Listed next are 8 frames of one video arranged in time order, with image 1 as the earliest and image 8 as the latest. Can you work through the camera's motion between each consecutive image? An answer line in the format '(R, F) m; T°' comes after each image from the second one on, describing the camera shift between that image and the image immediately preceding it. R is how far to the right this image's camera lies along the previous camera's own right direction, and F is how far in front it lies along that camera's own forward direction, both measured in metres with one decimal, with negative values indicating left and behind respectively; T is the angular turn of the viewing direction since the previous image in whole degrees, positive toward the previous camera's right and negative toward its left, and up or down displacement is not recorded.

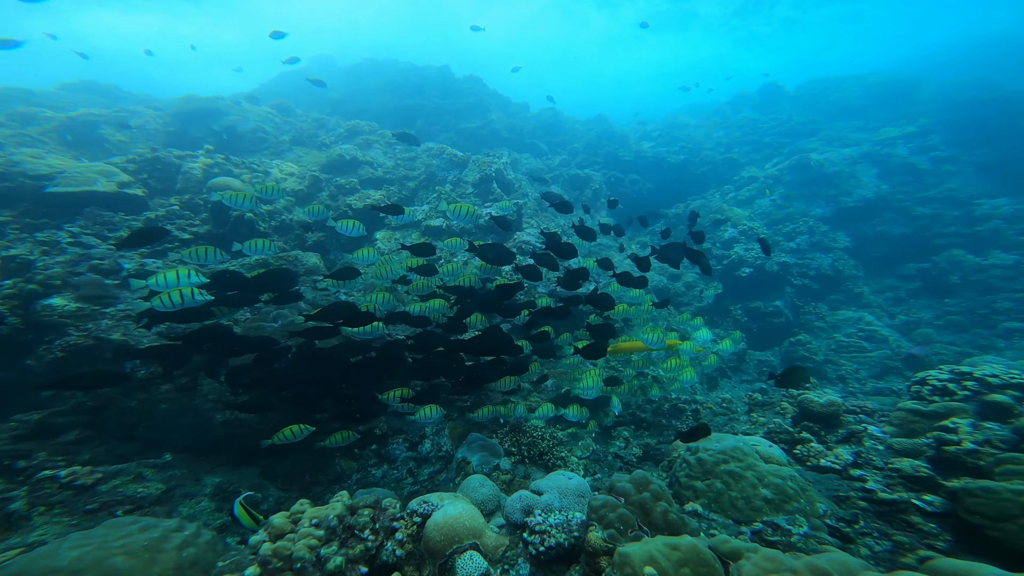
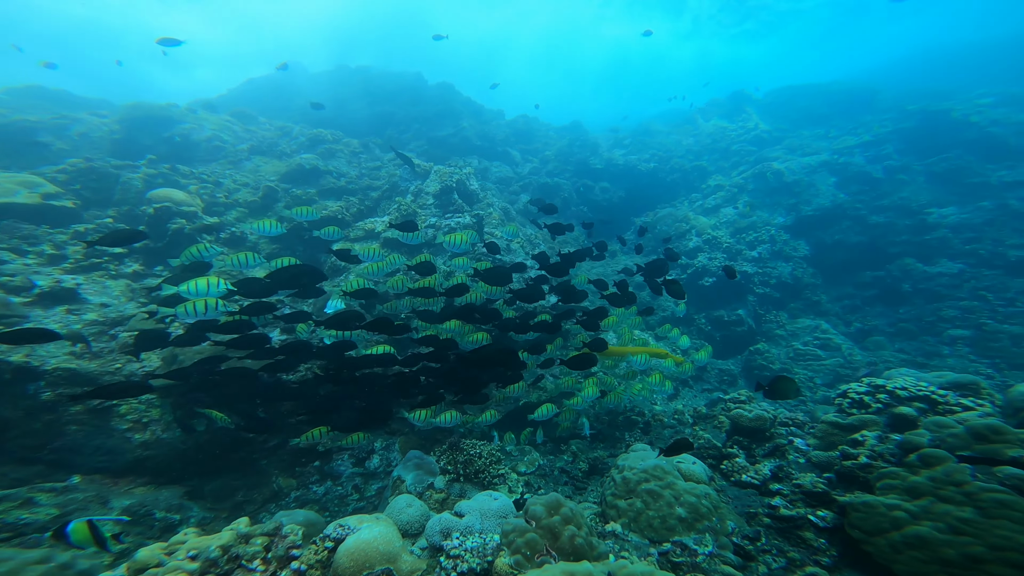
(+0.5, 0.0) m; +2°
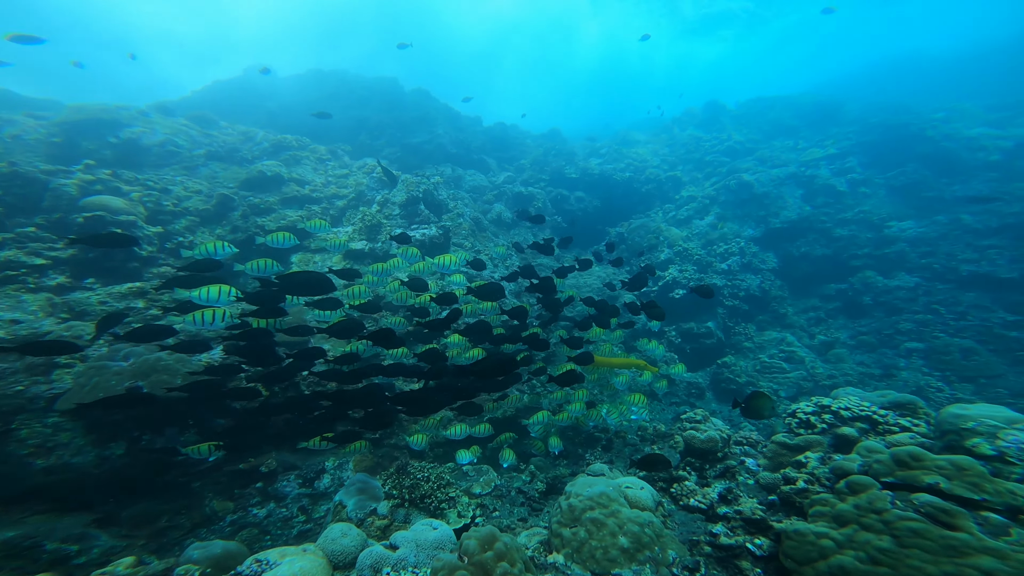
(+0.4, +0.1) m; +2°
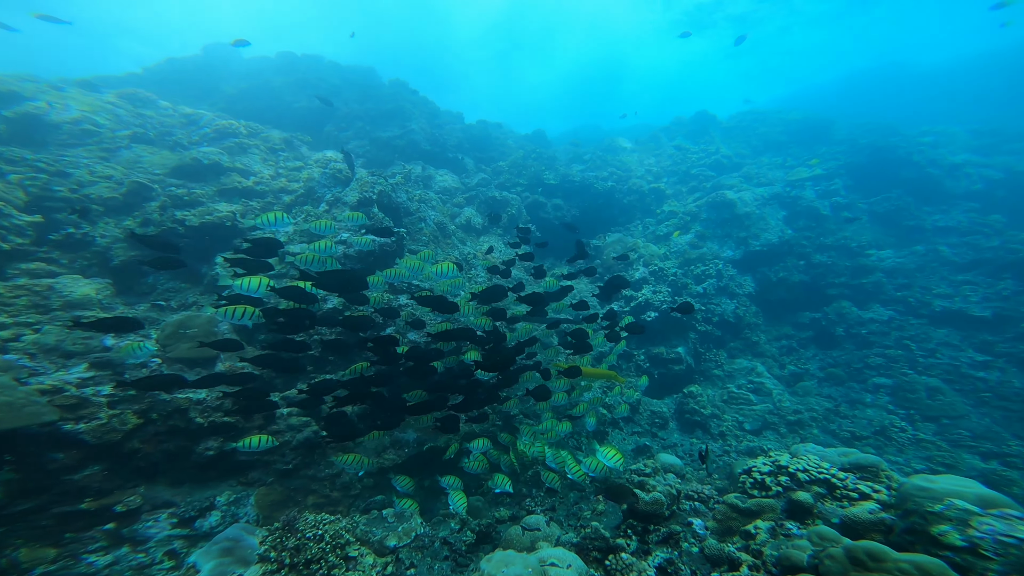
(+0.6, +0.5) m; +2°
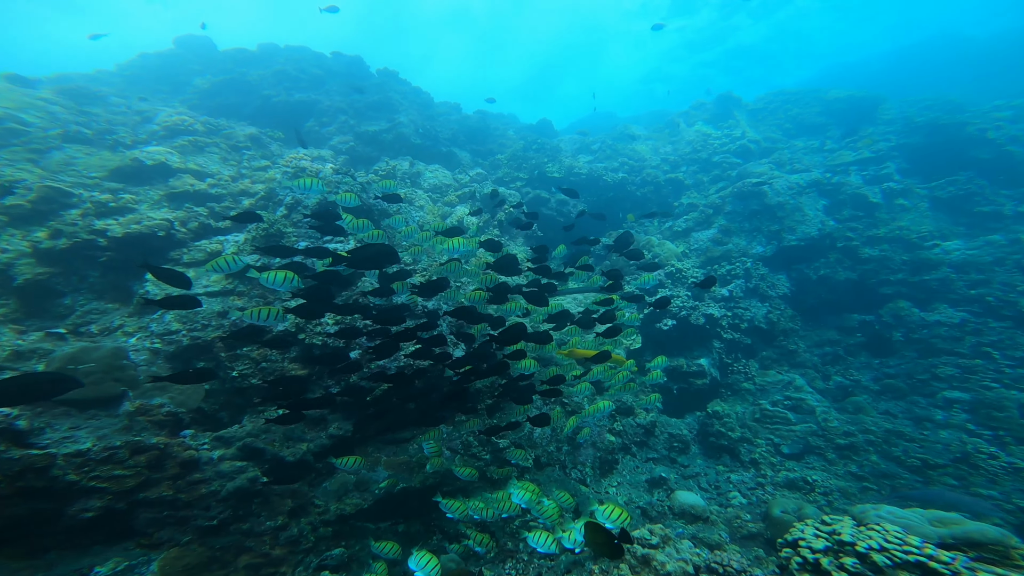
(+0.5, +1.0) m; -3°
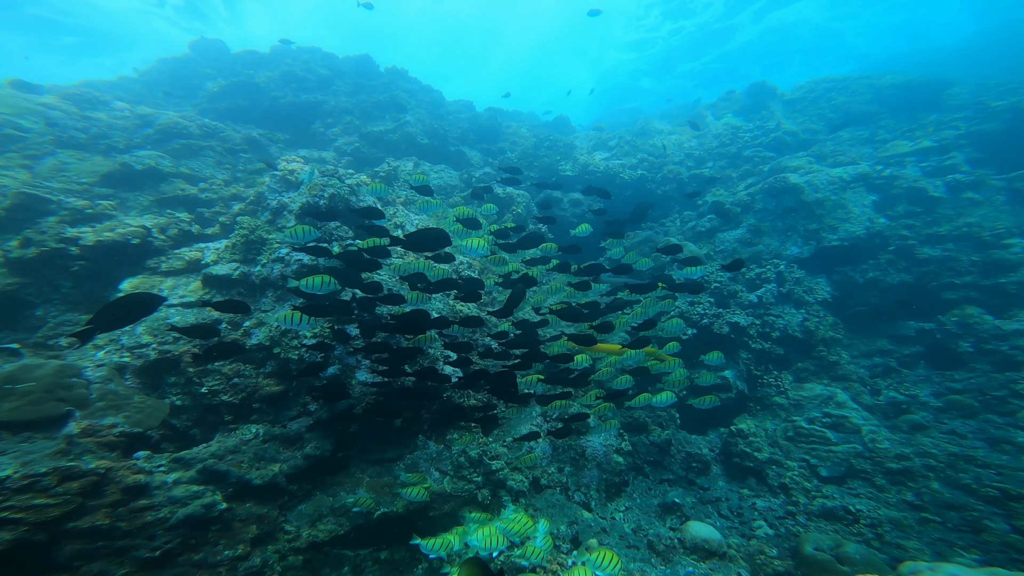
(+0.5, +0.5) m; -4°
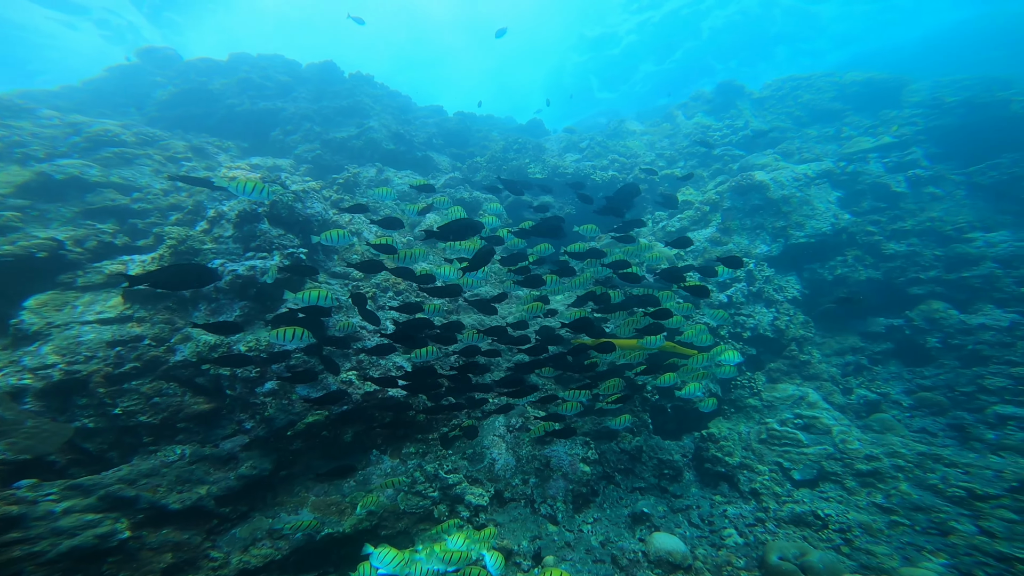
(+0.7, +0.2) m; +1°
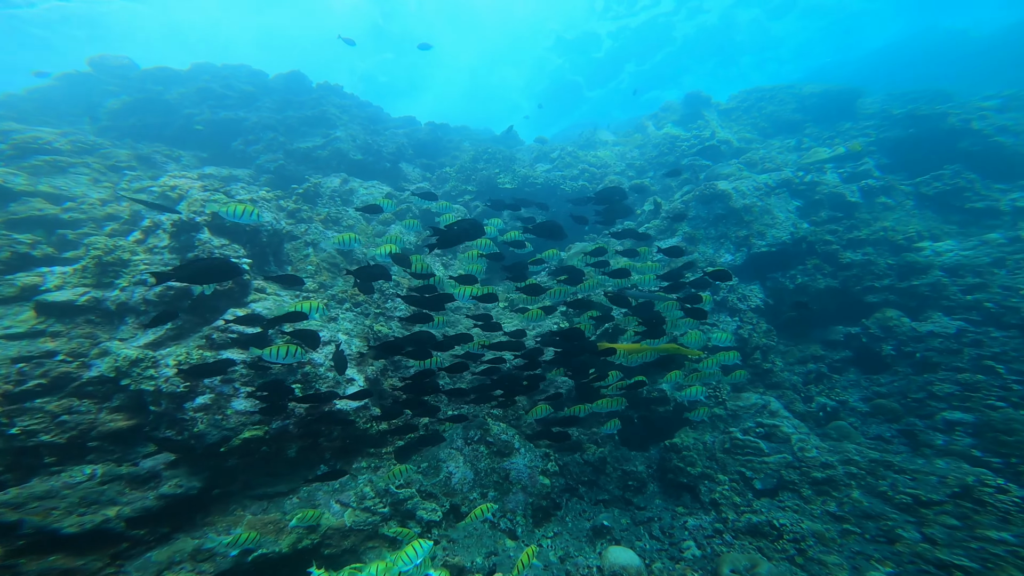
(+0.6, +0.1) m; +2°
